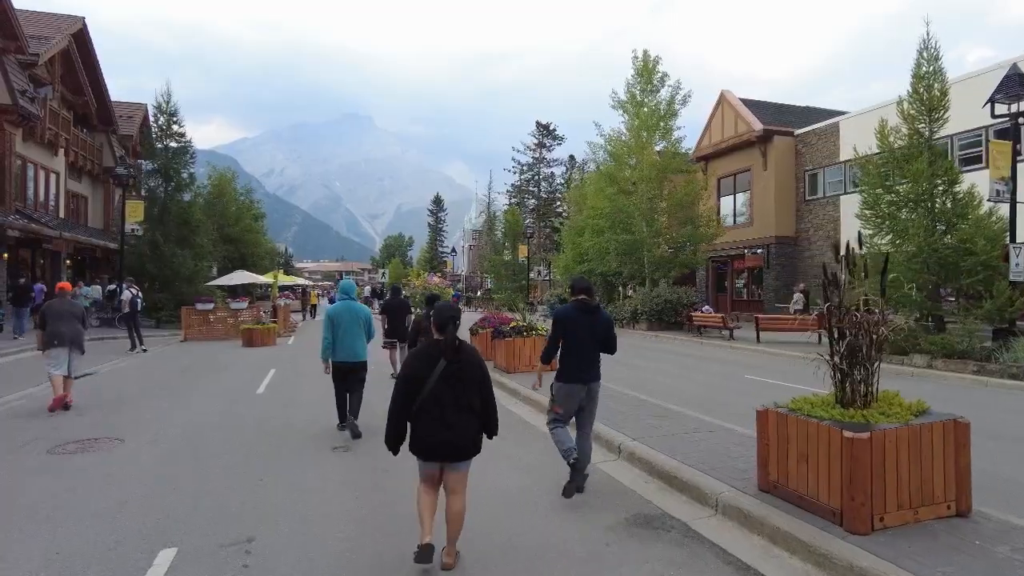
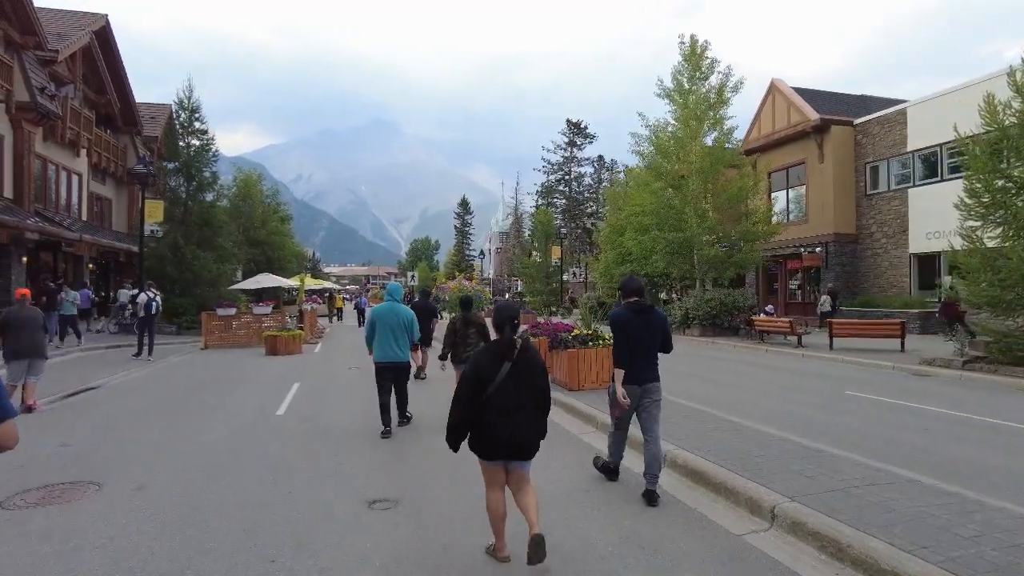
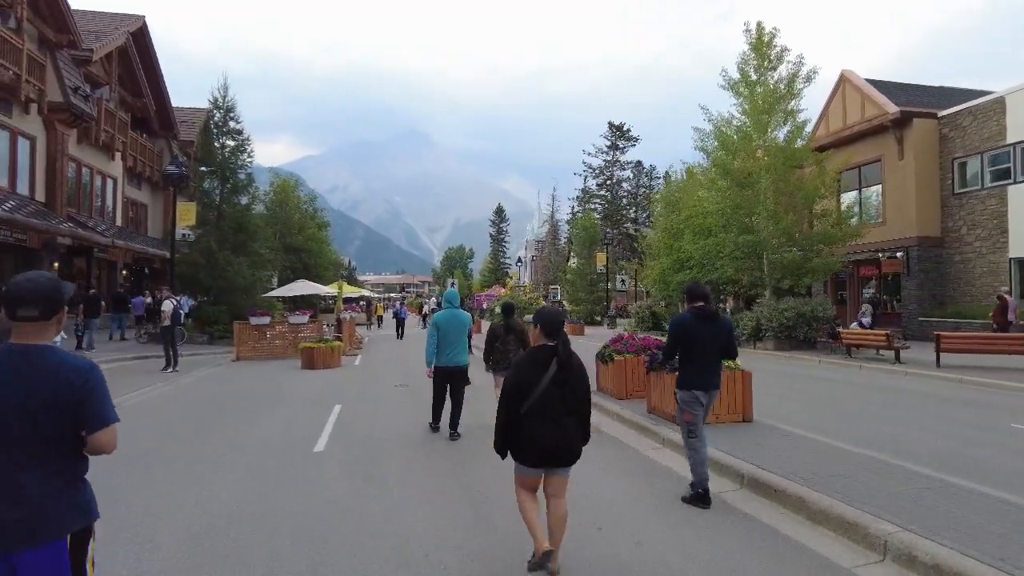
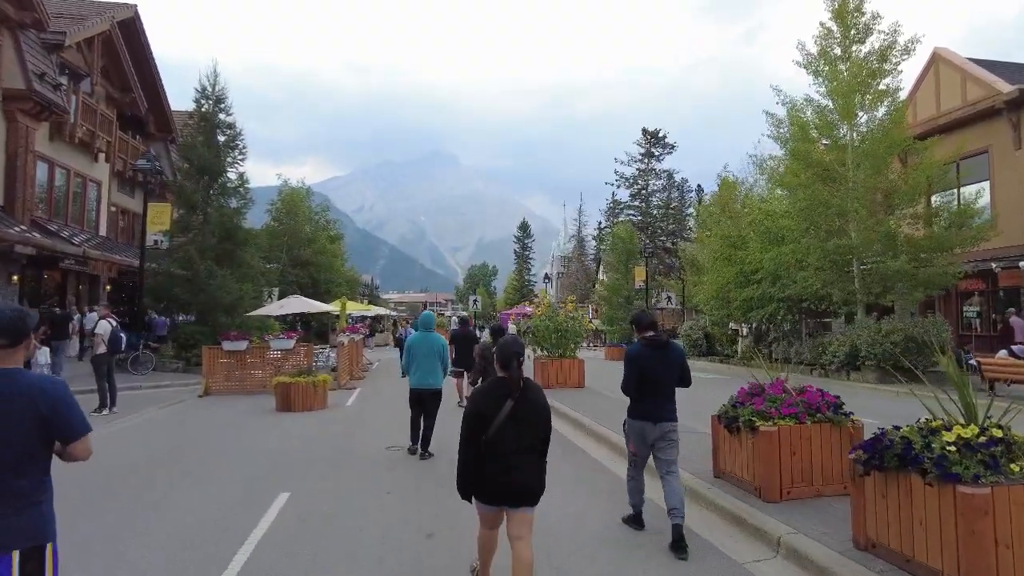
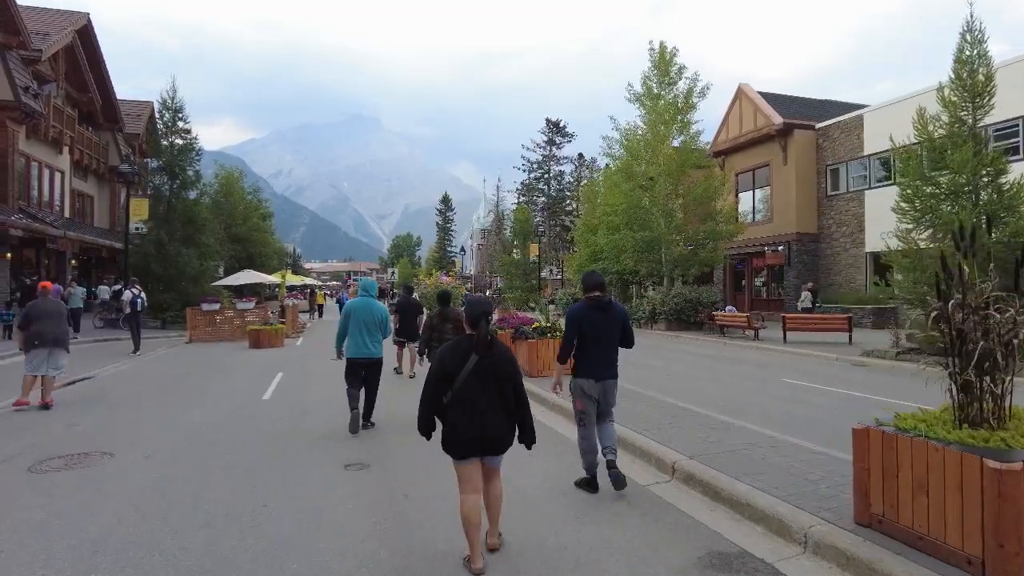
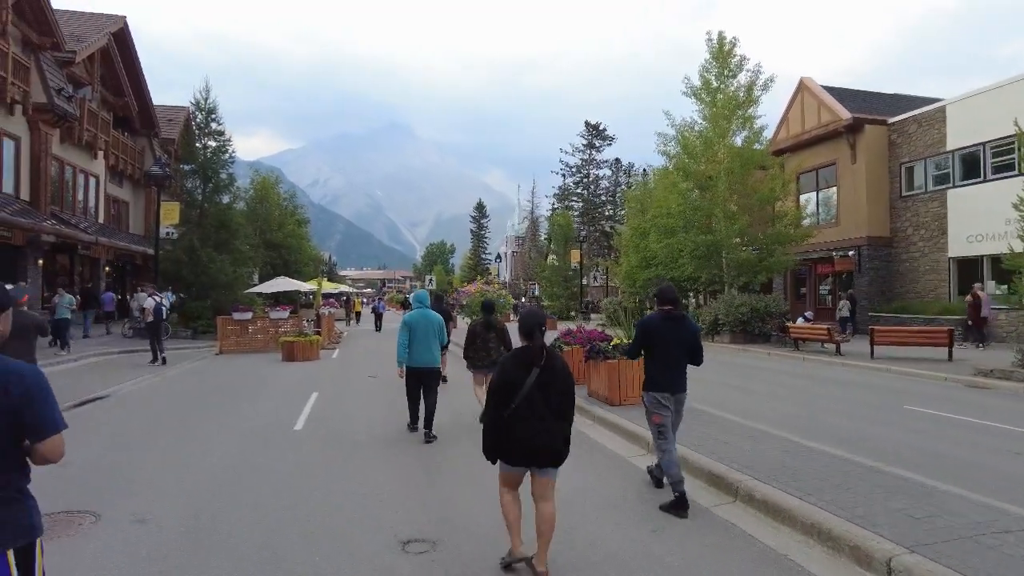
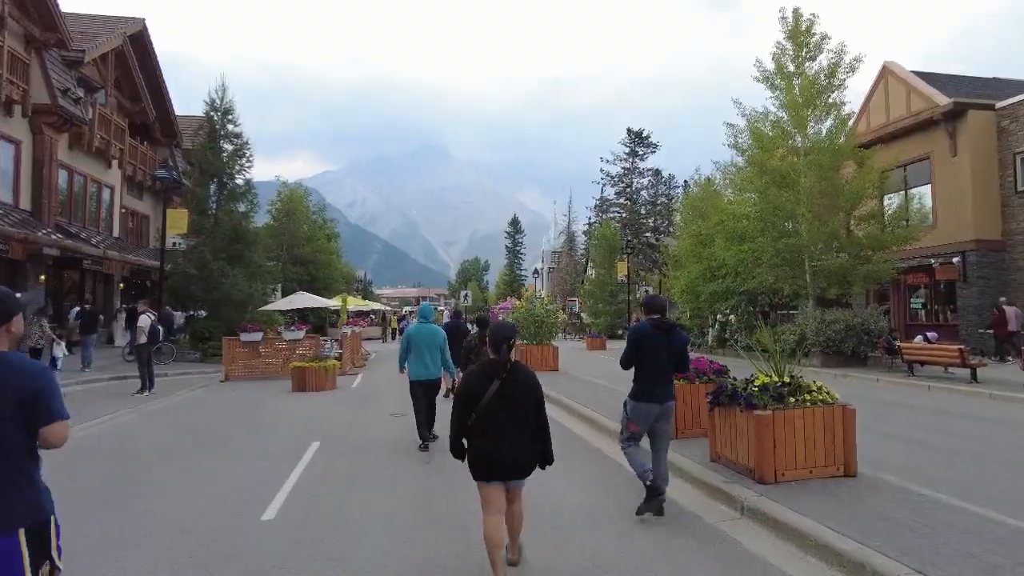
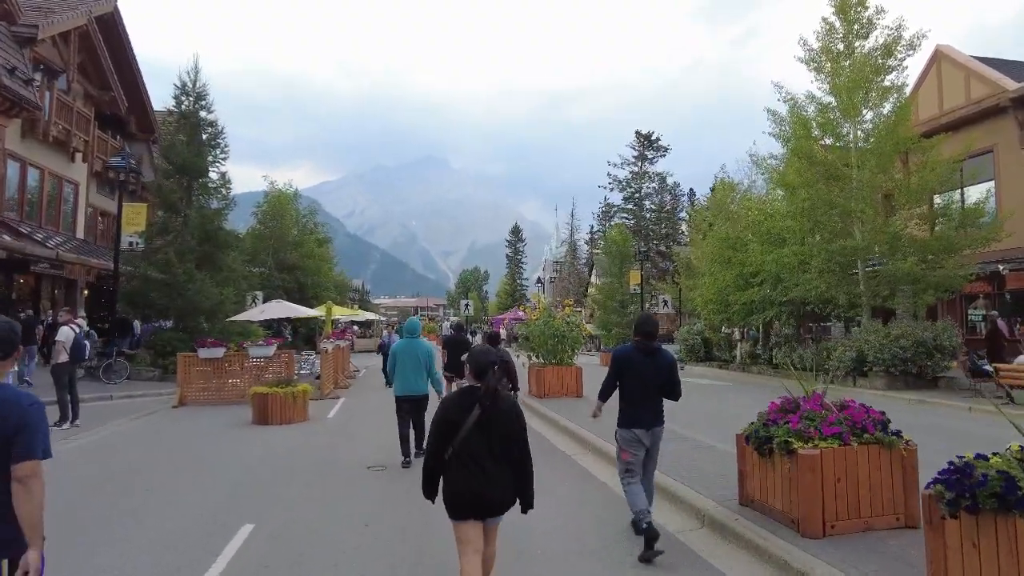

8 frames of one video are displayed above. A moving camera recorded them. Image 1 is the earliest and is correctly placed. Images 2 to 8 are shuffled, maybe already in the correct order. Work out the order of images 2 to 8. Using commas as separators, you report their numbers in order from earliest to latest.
5, 2, 6, 3, 7, 4, 8
